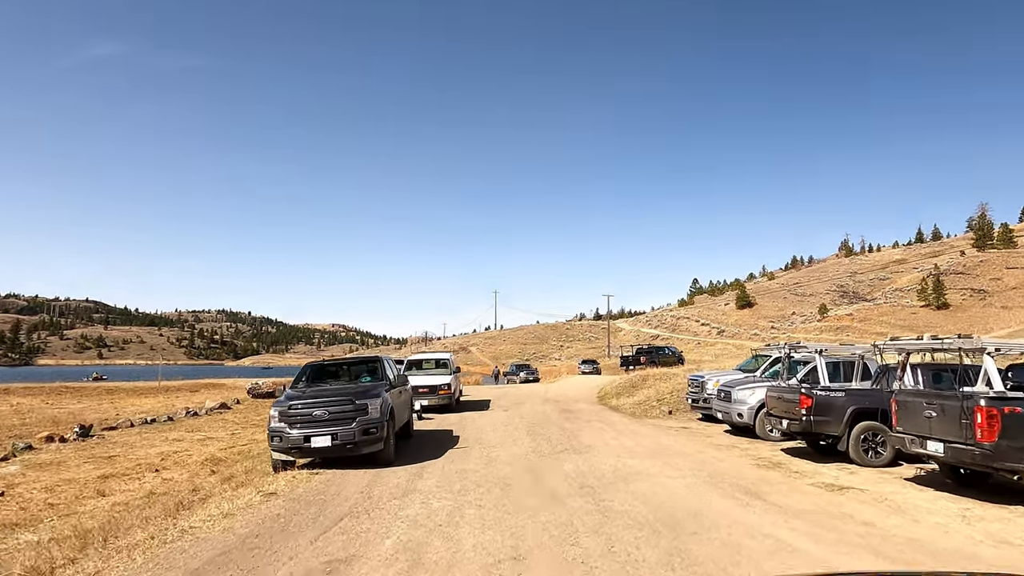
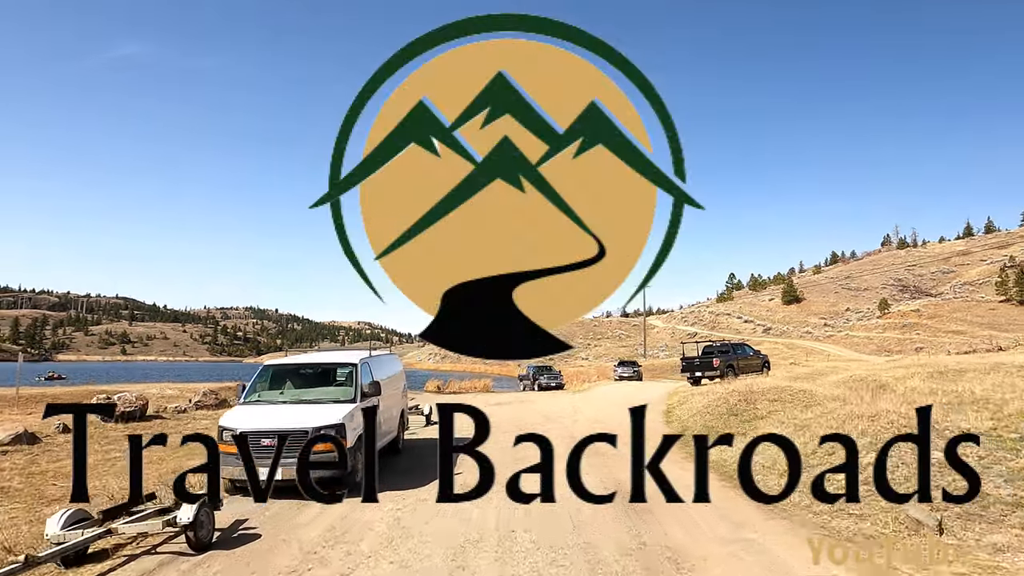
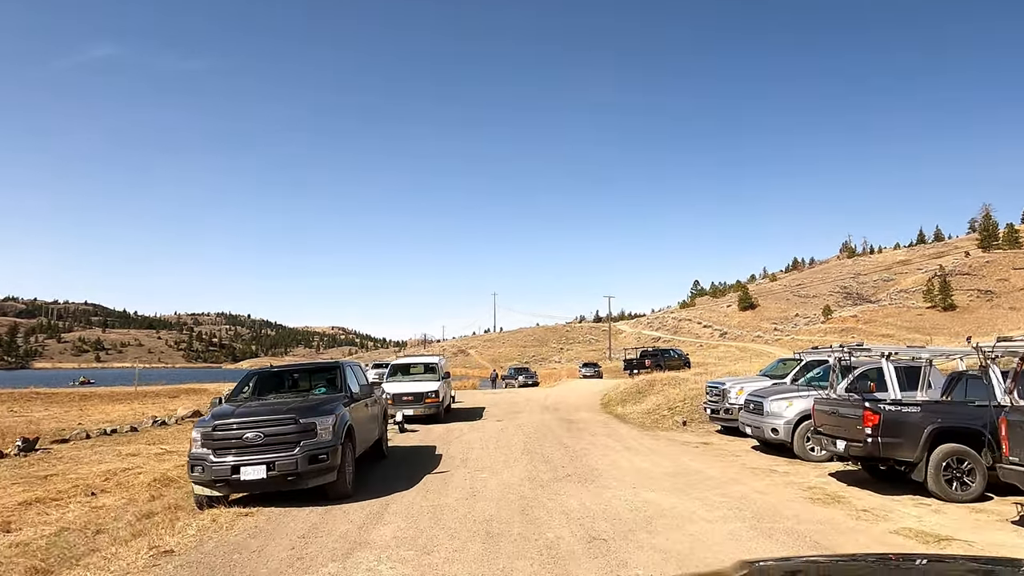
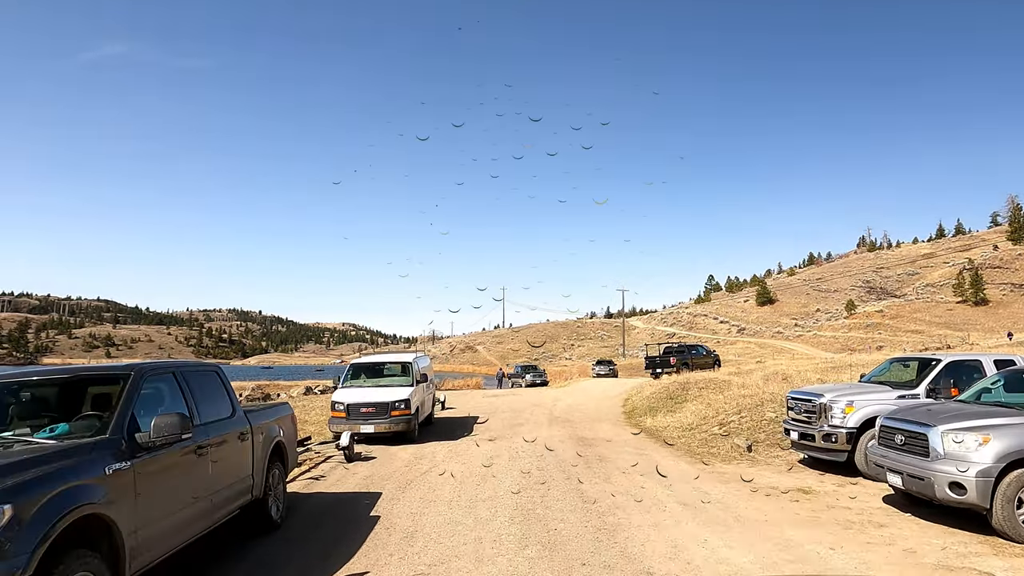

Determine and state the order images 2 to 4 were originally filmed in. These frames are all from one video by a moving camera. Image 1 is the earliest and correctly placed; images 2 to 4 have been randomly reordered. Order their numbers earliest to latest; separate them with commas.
3, 4, 2
